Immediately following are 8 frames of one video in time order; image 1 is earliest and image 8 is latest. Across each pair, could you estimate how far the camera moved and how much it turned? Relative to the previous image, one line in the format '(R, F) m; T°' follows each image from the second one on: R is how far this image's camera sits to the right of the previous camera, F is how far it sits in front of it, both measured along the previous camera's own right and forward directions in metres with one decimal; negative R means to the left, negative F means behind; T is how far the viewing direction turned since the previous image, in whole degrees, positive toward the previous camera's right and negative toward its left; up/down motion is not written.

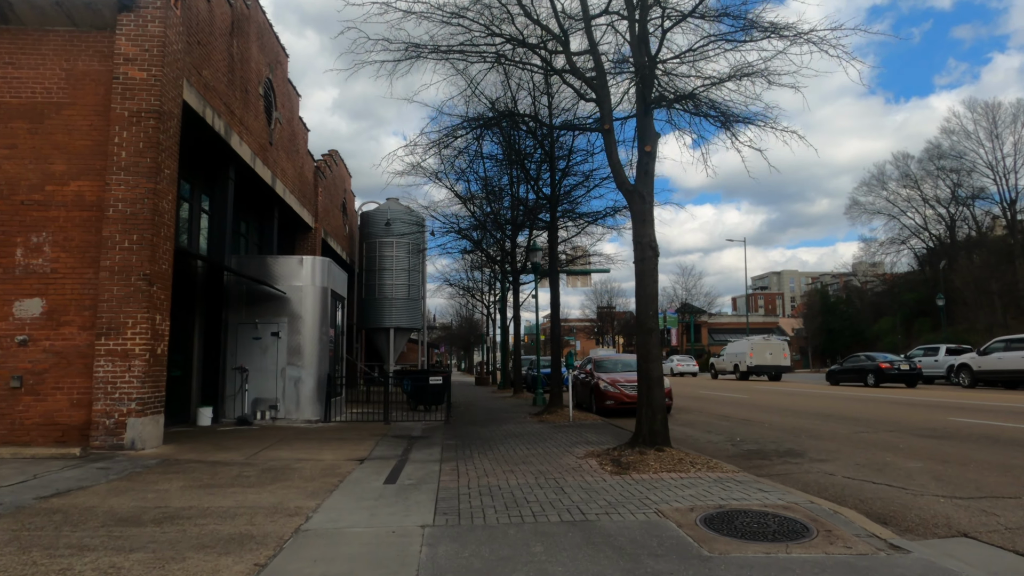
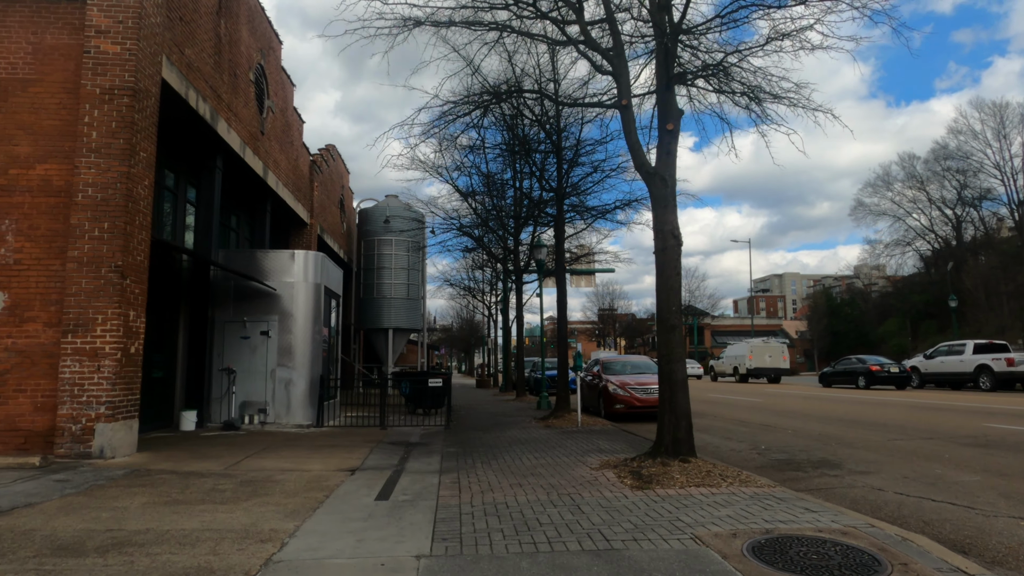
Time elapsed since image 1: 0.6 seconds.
(-0.1, +0.8) m; 0°
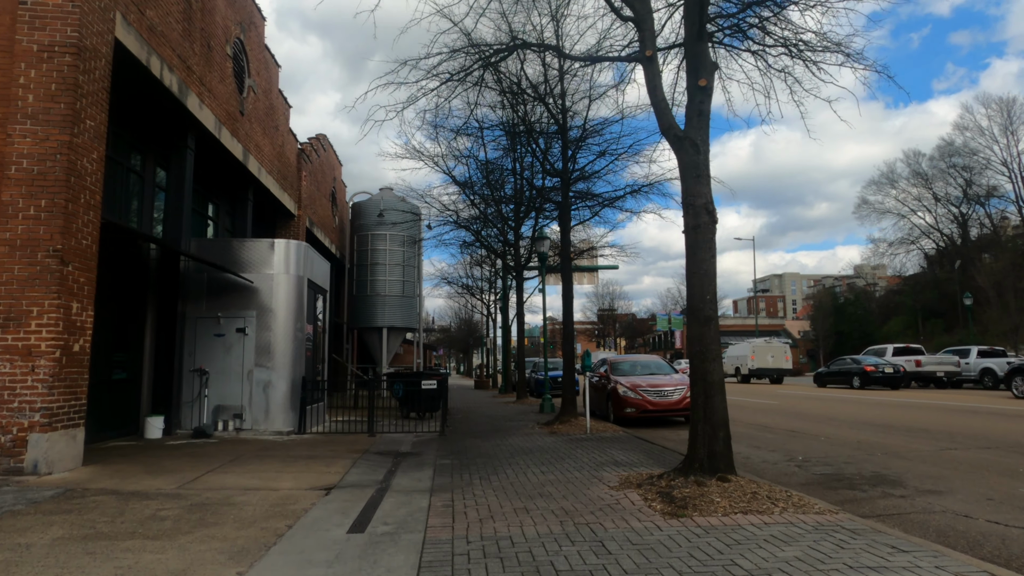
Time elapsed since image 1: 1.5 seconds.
(-0.1, +1.2) m; 0°
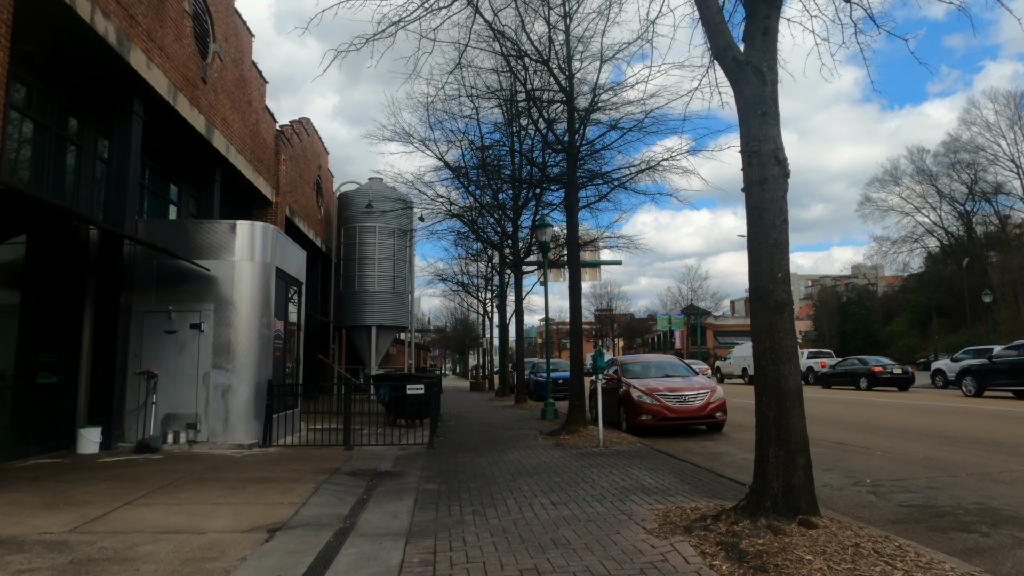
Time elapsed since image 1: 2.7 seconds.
(-0.1, +1.7) m; 0°
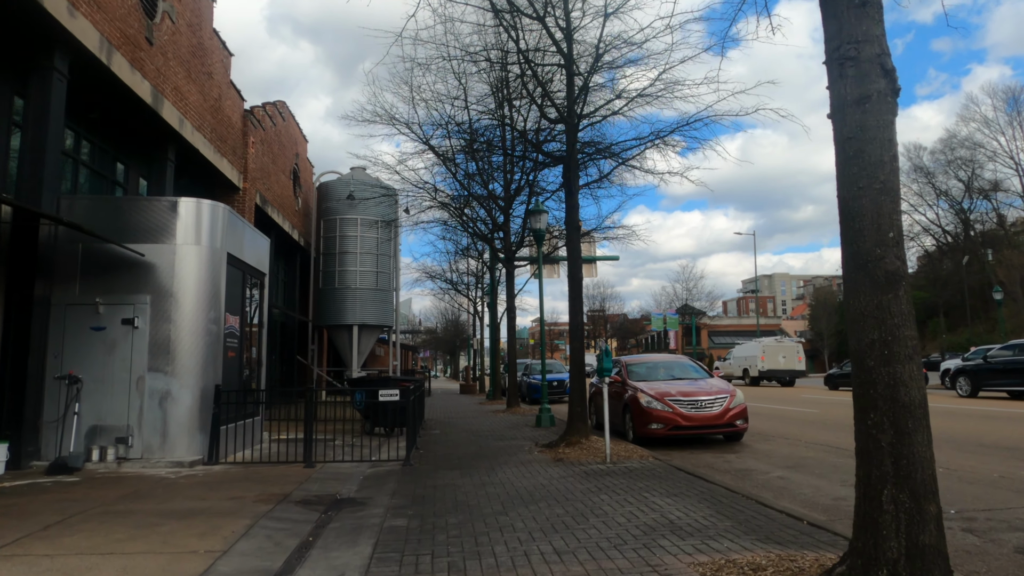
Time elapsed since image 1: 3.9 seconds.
(0.0, +1.6) m; +1°
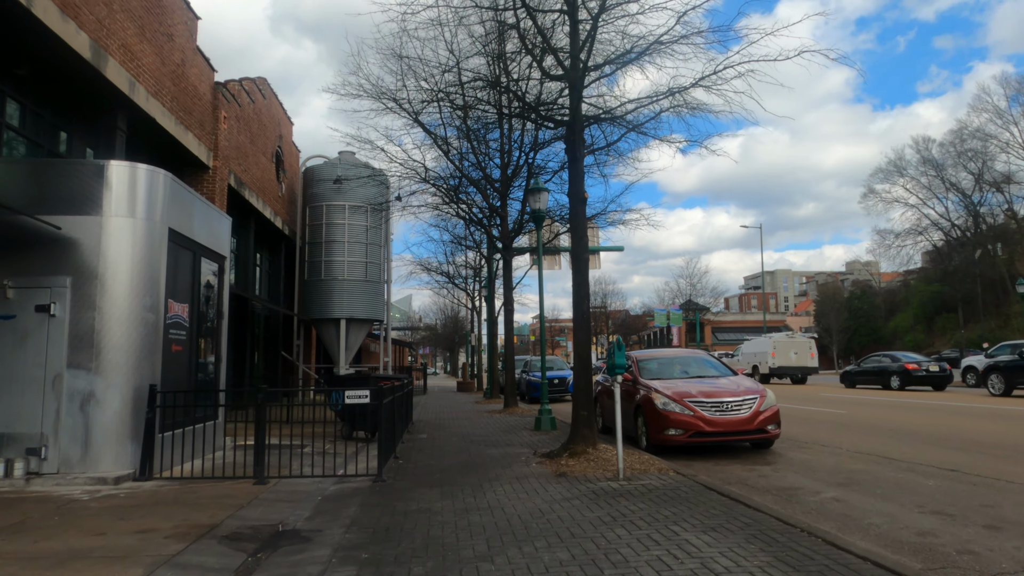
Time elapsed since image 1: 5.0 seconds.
(+0.1, +1.5) m; 0°
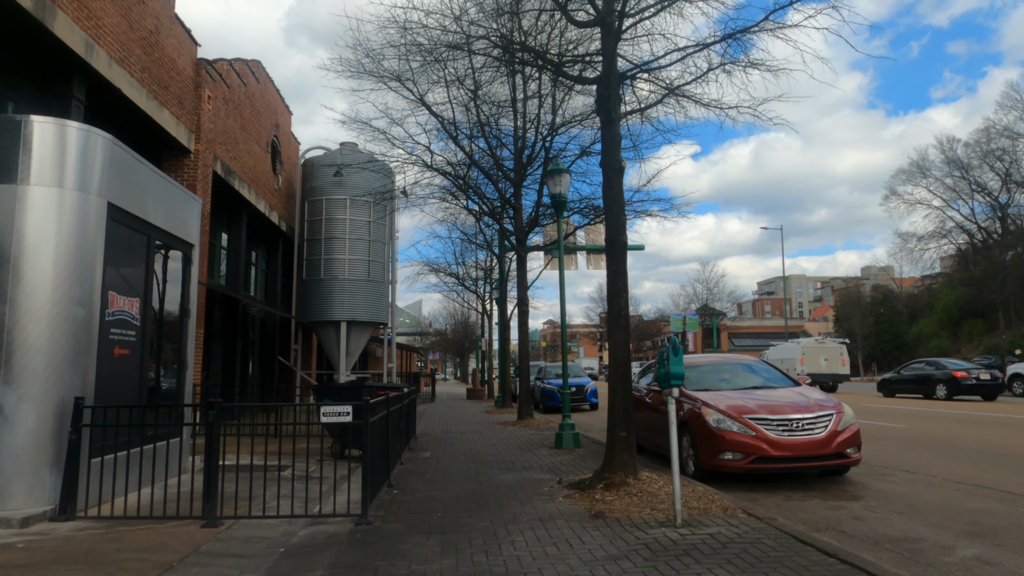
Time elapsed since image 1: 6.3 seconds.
(-0.1, +1.6) m; -1°
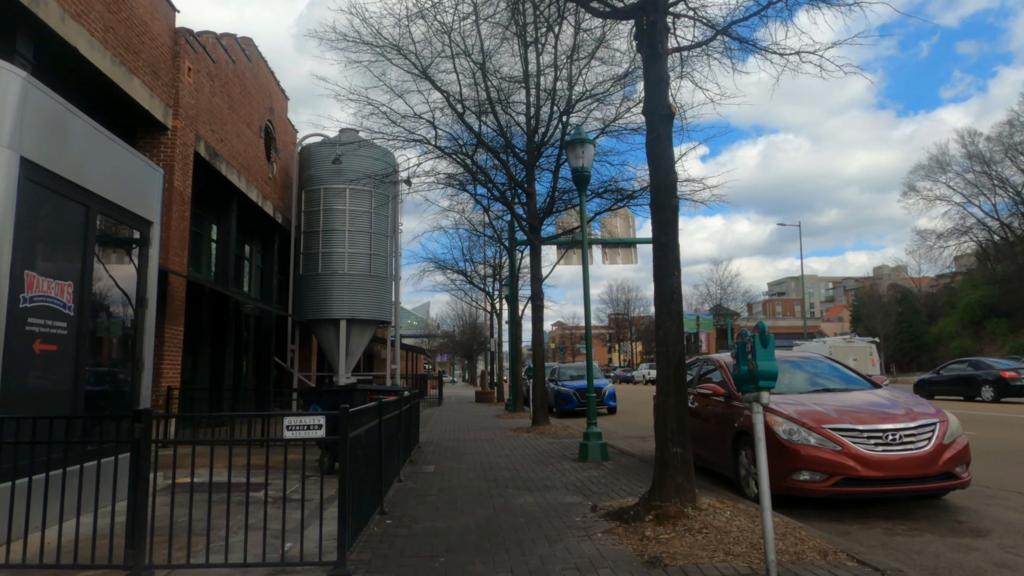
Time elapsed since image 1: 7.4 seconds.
(-0.1, +1.5) m; -1°
